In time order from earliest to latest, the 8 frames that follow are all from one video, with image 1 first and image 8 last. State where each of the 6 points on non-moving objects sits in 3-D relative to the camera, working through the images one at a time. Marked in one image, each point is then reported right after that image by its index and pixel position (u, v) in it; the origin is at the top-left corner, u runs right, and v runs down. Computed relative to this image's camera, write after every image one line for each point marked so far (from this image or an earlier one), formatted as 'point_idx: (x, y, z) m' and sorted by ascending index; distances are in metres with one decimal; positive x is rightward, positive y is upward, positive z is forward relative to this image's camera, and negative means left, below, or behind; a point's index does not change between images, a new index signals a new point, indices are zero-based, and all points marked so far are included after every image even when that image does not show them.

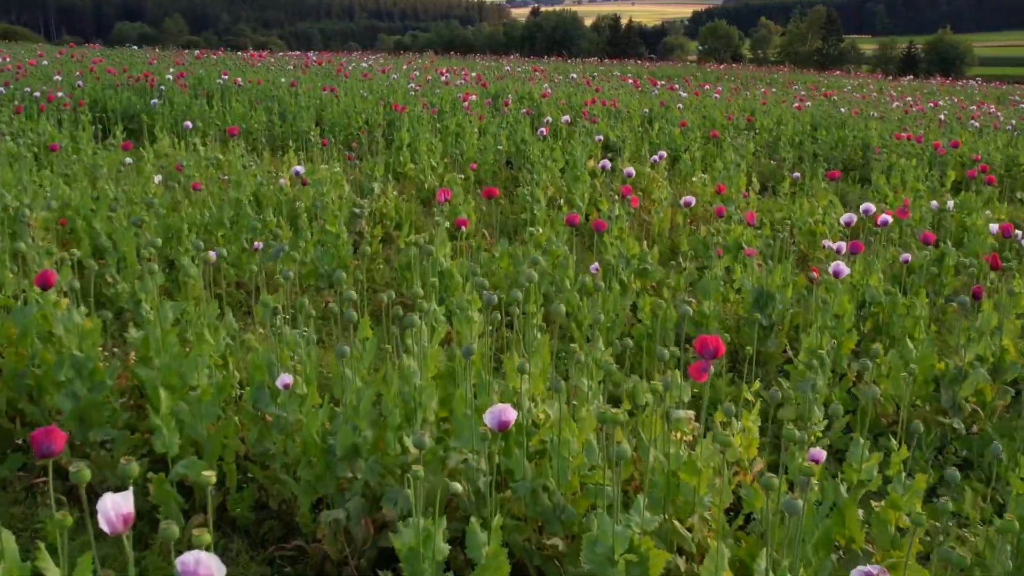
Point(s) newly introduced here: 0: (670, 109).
0: (+2.0, +2.3, +10.4) m
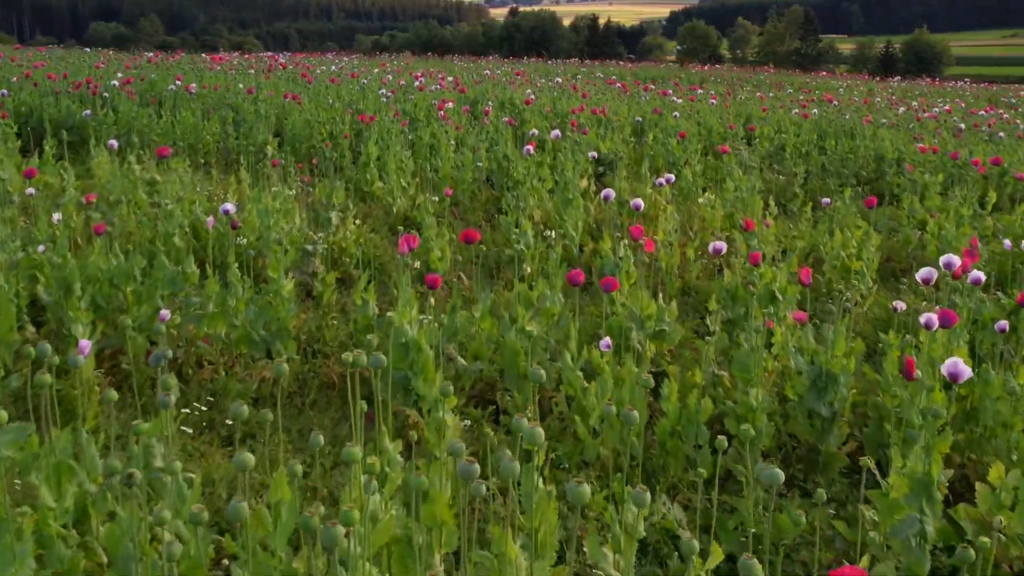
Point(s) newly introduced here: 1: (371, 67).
0: (+1.8, +2.0, +9.5) m
1: (-2.8, +4.3, +15.8) m
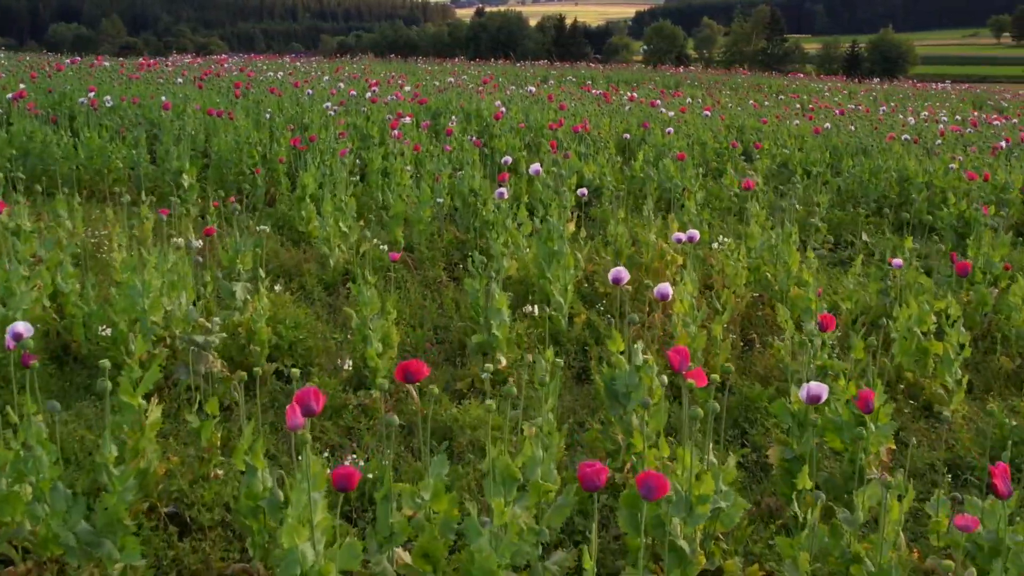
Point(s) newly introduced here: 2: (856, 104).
0: (+1.4, +1.6, +8.4) m
1: (-3.4, +3.8, +14.4) m
2: (+5.8, +3.1, +13.7) m
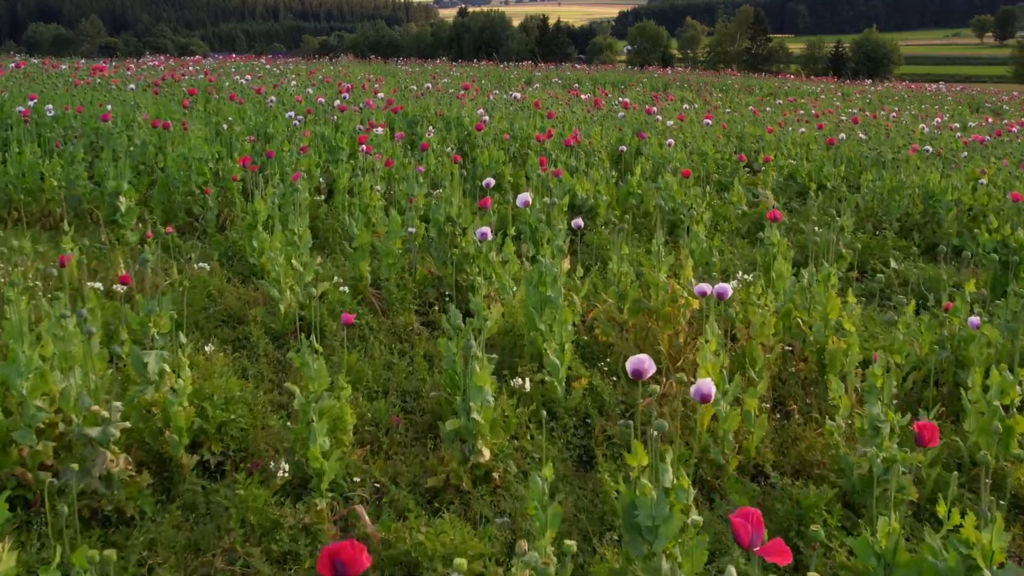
0: (+1.3, +1.4, +7.6) m
1: (-3.6, +3.5, +13.6) m
2: (+5.5, +2.9, +13.1) m
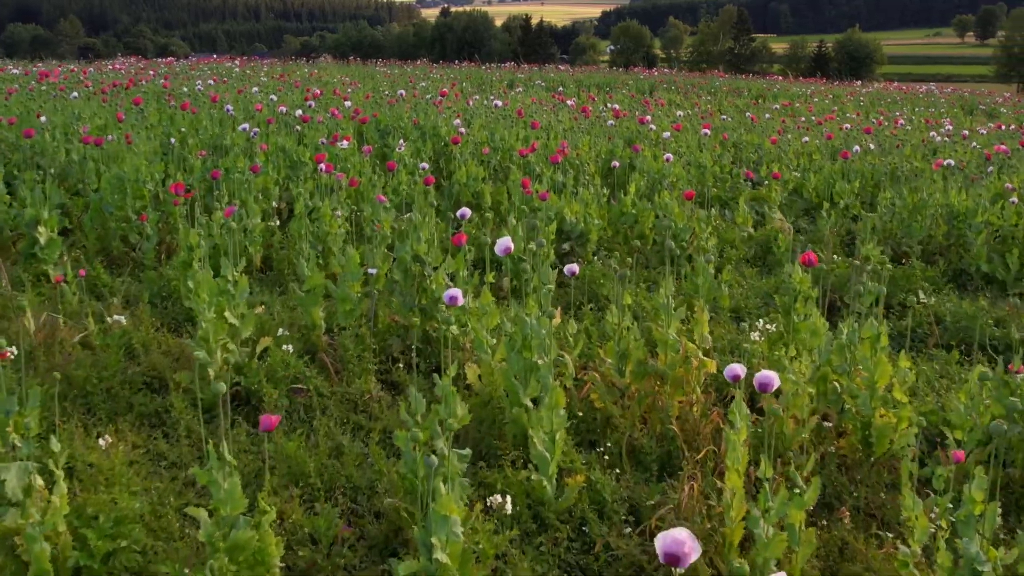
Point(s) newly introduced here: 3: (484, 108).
0: (+1.1, +1.1, +7.0) m
1: (-3.9, +3.3, +12.9) m
2: (+5.2, +2.7, +12.5) m
3: (-0.3, +2.1, +9.4) m
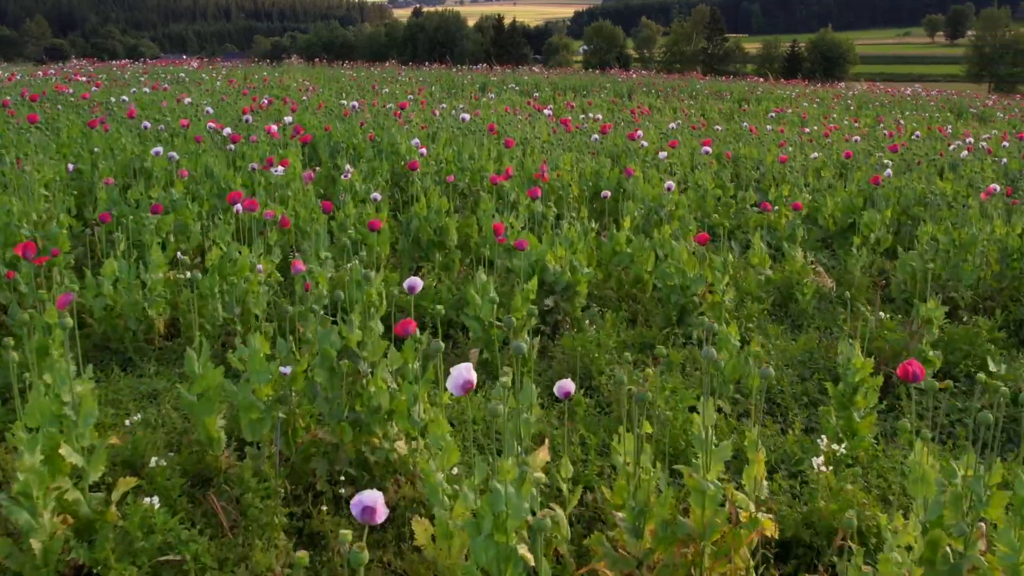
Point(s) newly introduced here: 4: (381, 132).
0: (+0.9, +0.8, +6.0) m
1: (-4.3, +2.9, +11.7) m
2: (+4.8, +2.4, +11.6) m
3: (-0.6, +1.7, +8.3) m
4: (-1.2, +1.4, +7.4) m
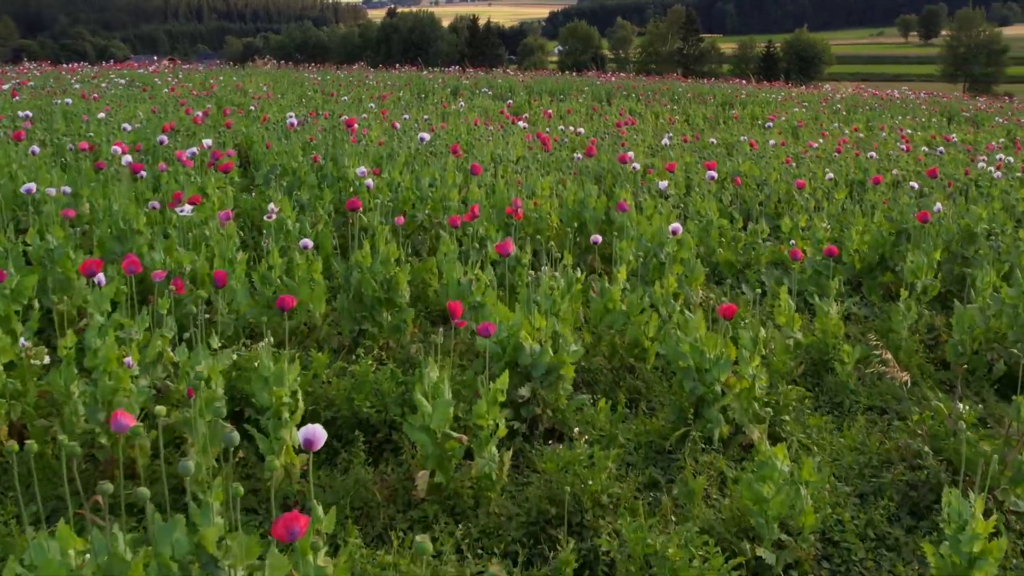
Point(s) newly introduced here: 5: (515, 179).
0: (+0.7, +0.5, +5.0) m
1: (-4.7, +2.5, +10.6) m
2: (+4.5, +2.1, +10.8) m
3: (-0.9, +1.4, +7.3) m
4: (-1.4, +1.1, +6.3) m
5: (0.0, +0.8, +5.9) m
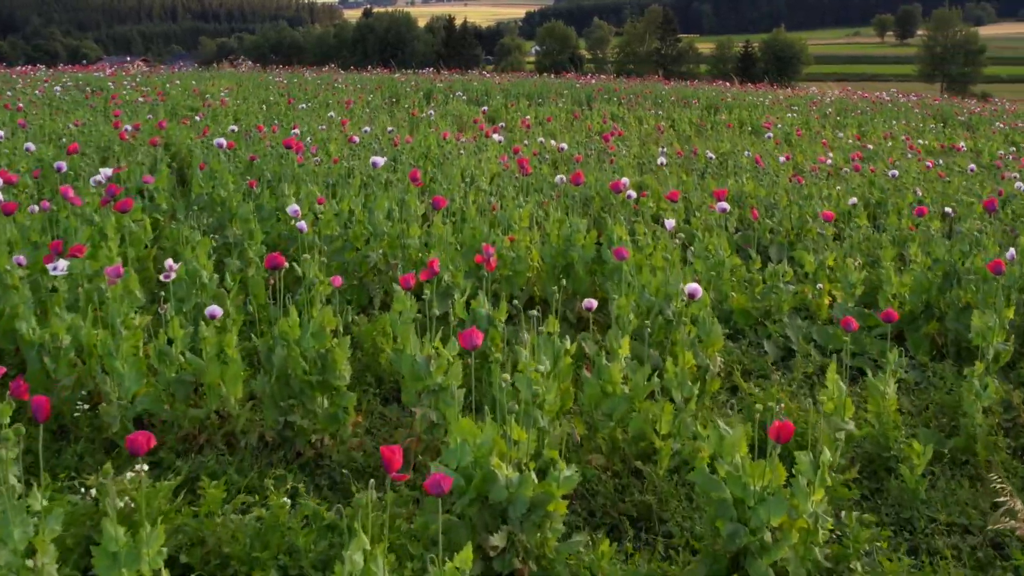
0: (+0.5, +0.2, +4.1) m
1: (-5.0, +2.1, +9.5) m
2: (+4.2, +1.8, +10.0) m
3: (-1.1, +1.1, +6.4) m
4: (-1.6, +0.7, +5.4) m
5: (-0.2, +0.5, +5.0) m
